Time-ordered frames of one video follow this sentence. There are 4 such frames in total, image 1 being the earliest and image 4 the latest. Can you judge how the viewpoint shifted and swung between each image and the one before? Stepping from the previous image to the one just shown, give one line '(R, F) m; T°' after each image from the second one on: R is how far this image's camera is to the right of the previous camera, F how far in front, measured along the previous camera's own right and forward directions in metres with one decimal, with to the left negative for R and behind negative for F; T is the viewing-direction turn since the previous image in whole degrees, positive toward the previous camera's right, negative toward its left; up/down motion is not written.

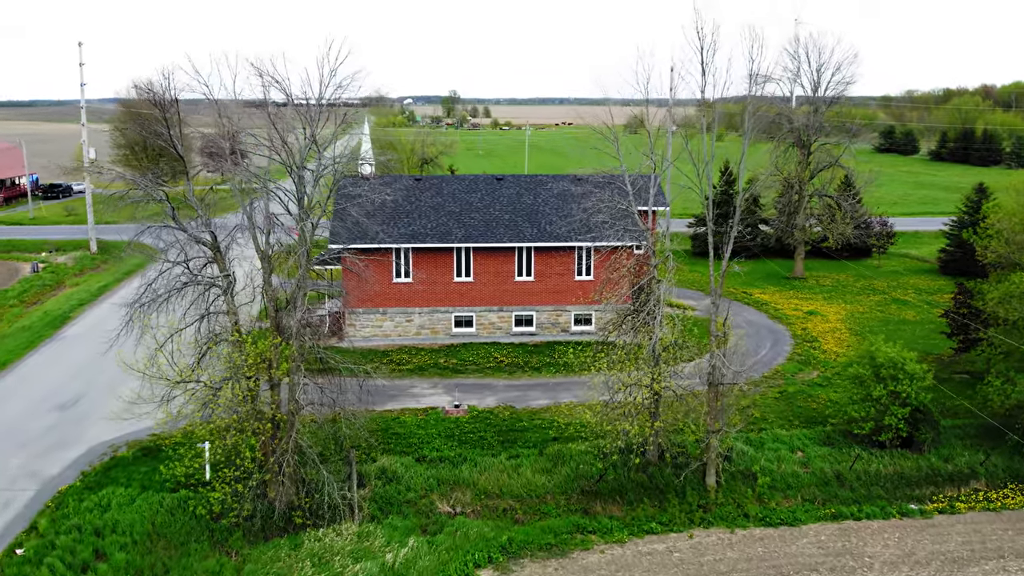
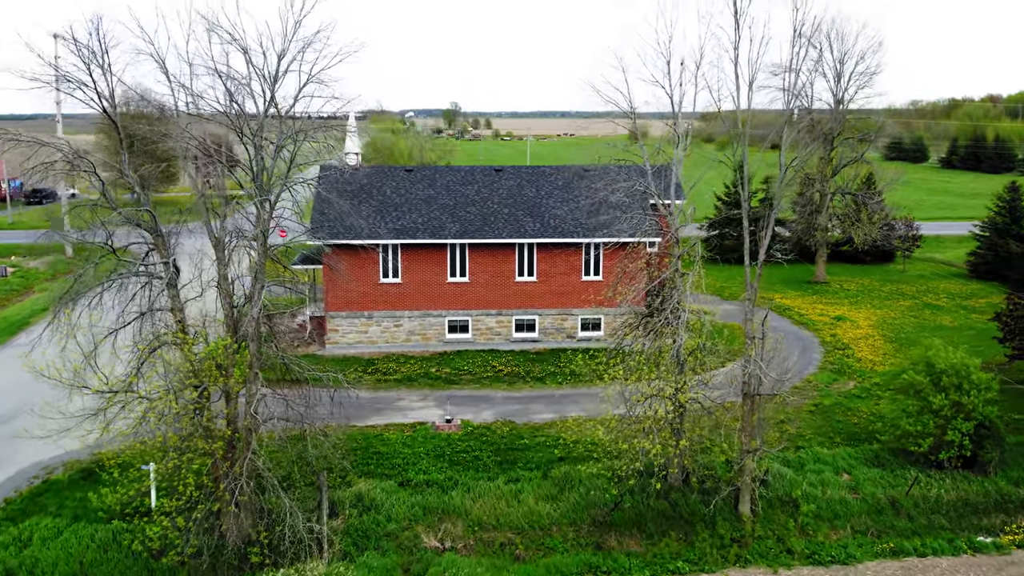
(+0.1, +3.0) m; 0°
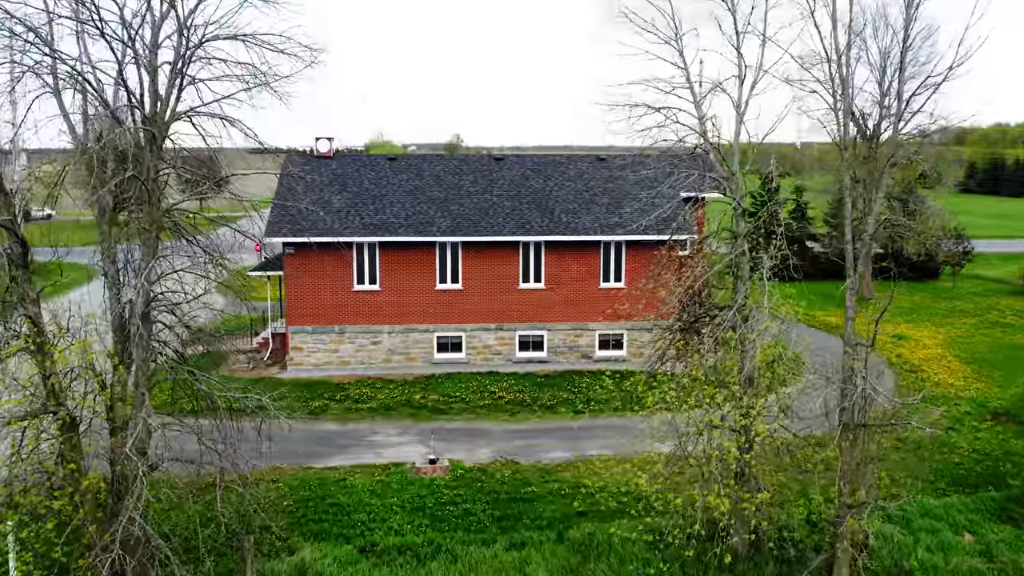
(0.0, +4.9) m; 0°
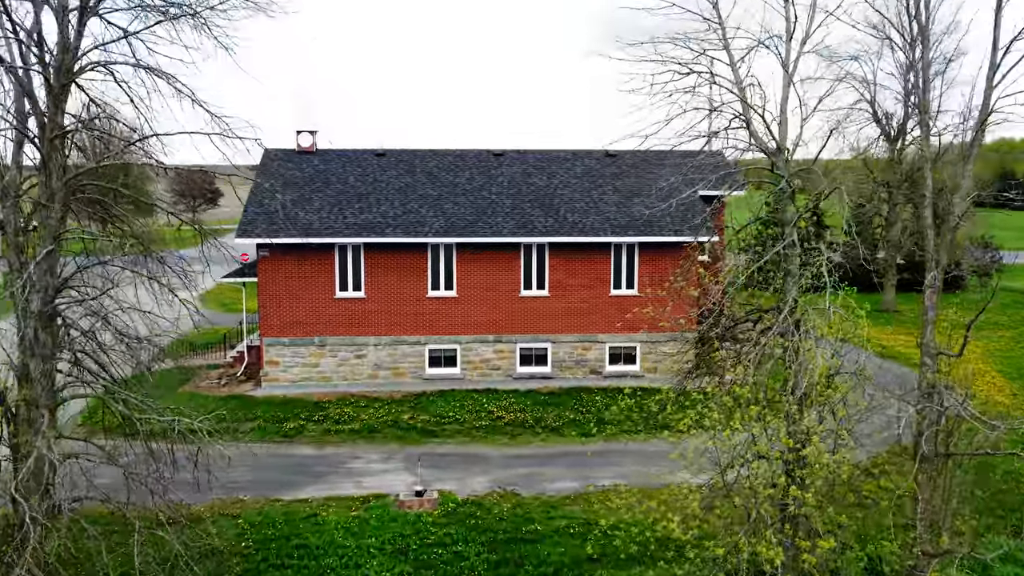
(0.0, +2.3) m; 0°
